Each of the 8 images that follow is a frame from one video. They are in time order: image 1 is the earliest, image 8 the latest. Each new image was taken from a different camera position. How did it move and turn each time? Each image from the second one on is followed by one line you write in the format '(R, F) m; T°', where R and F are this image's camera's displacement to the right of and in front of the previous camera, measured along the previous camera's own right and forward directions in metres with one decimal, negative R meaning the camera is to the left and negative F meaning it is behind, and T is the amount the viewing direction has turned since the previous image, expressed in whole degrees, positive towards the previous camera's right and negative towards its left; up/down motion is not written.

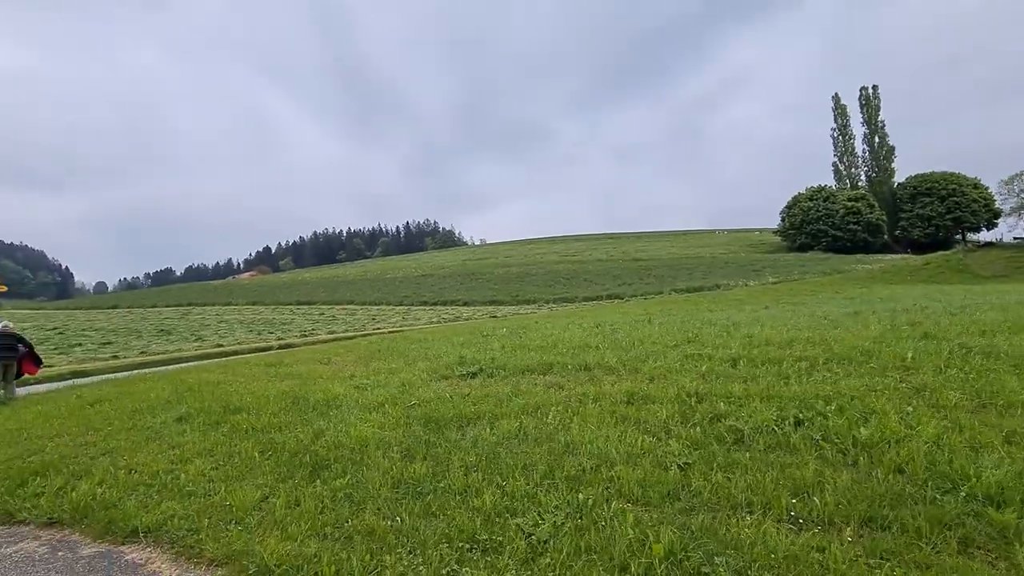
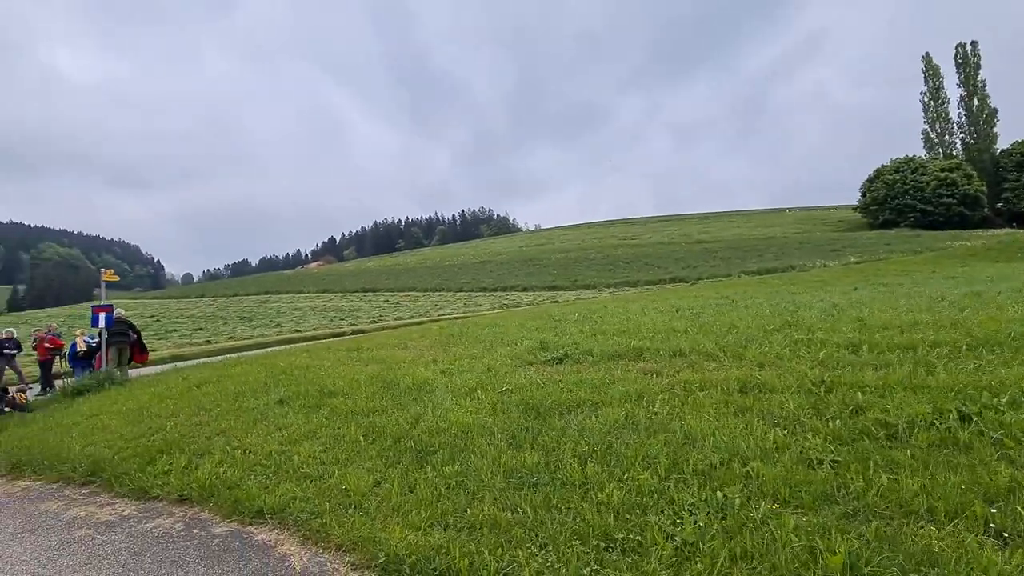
(-0.7, +0.3) m; -7°
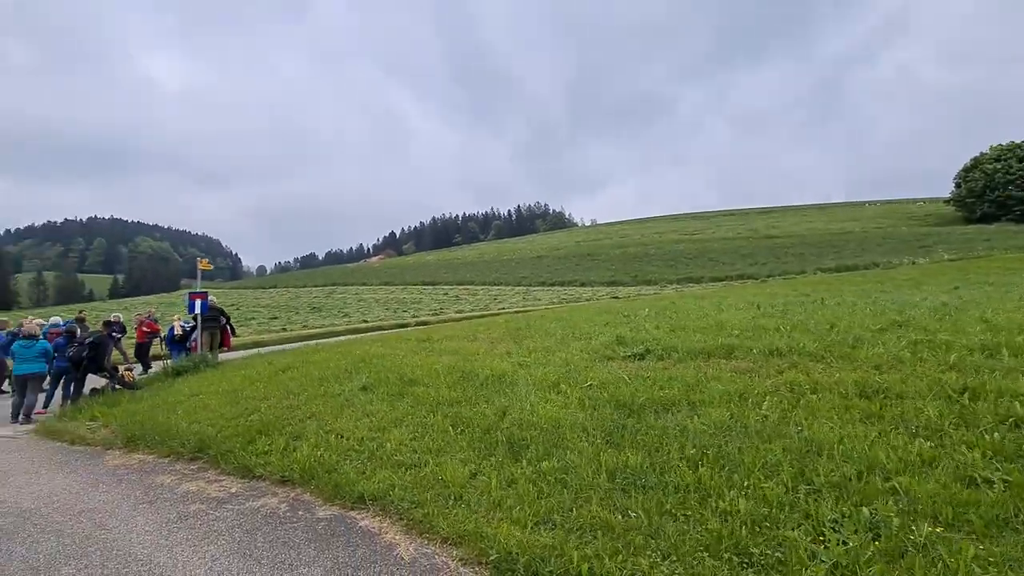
(-0.5, +0.2) m; -6°
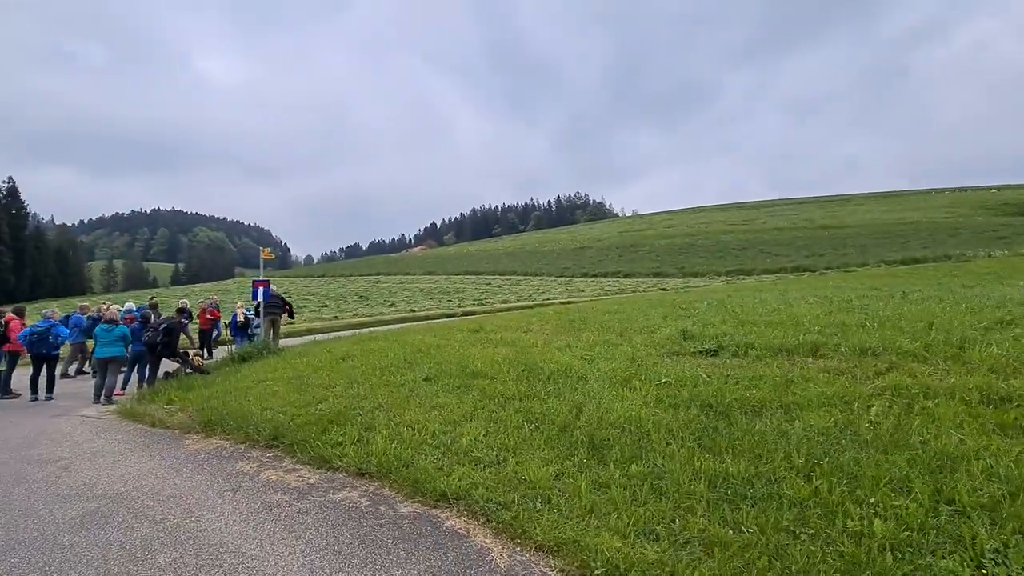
(-0.5, +0.3) m; -5°
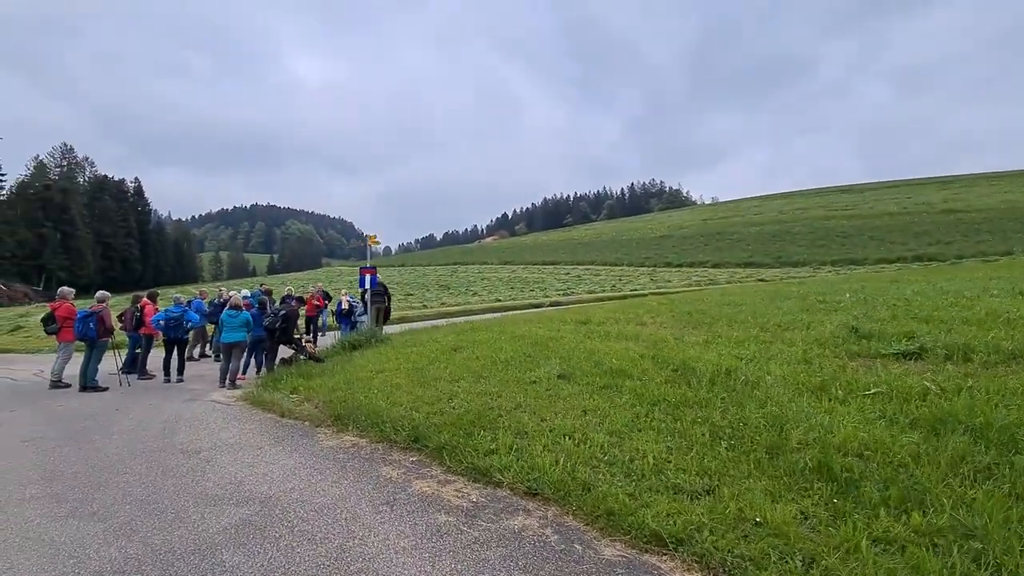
(-1.3, +1.0) m; -8°
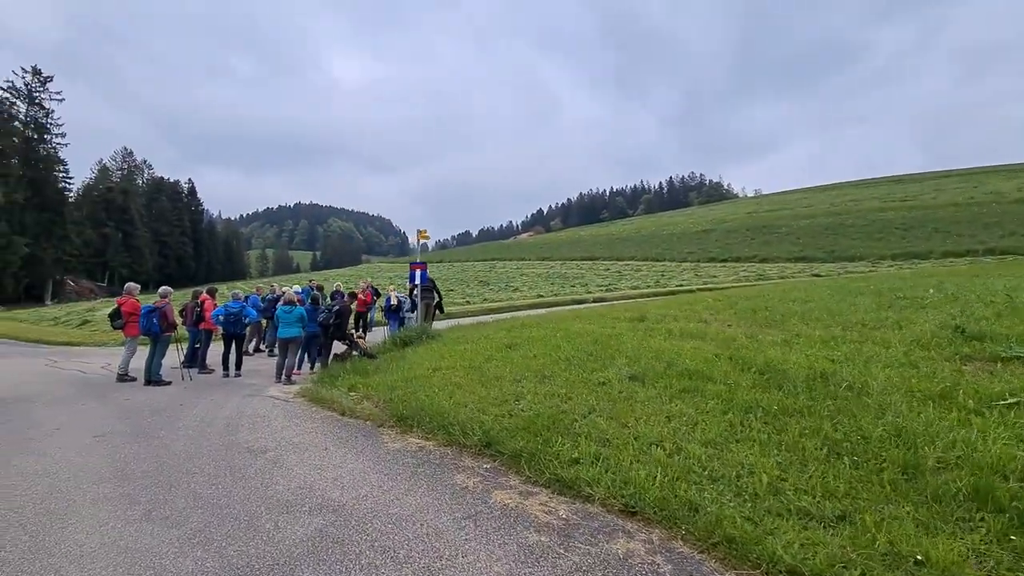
(-0.5, +0.4) m; -4°
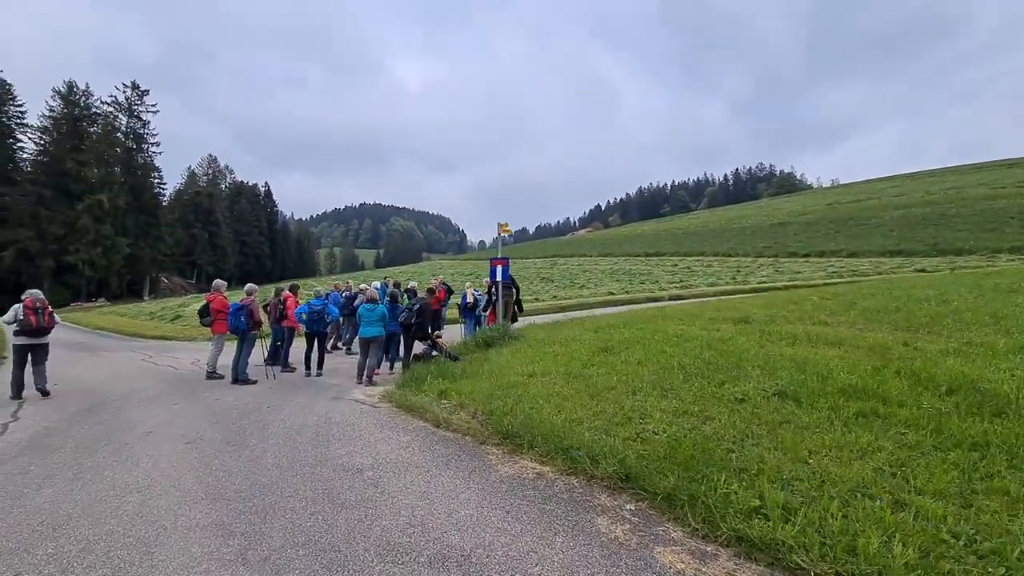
(-0.8, +1.0) m; -7°
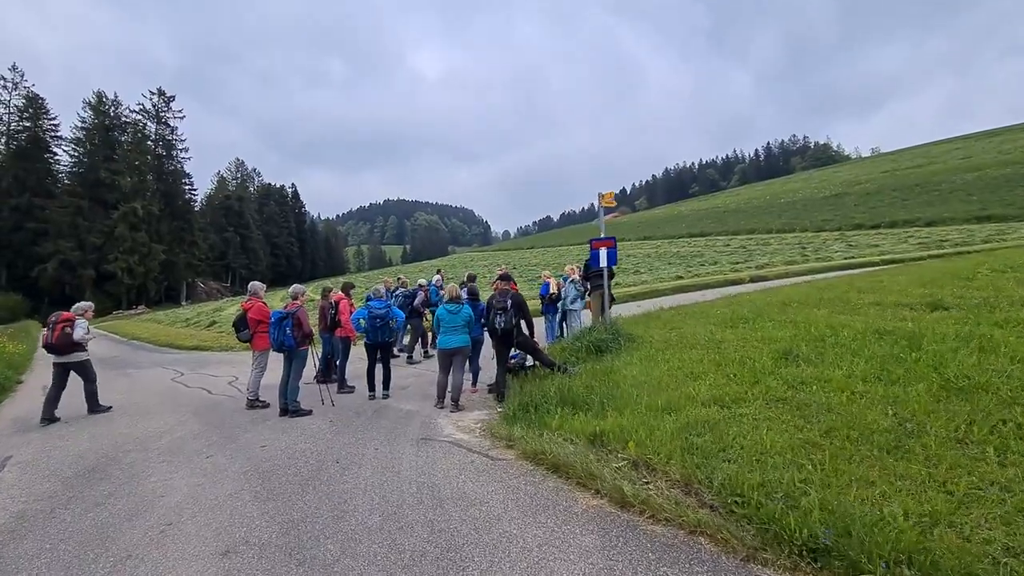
(-1.8, +2.9) m; -3°
